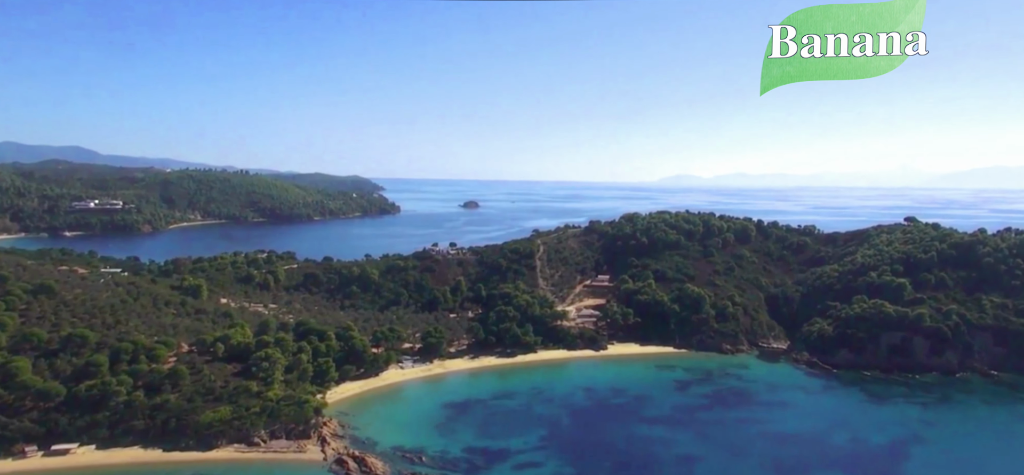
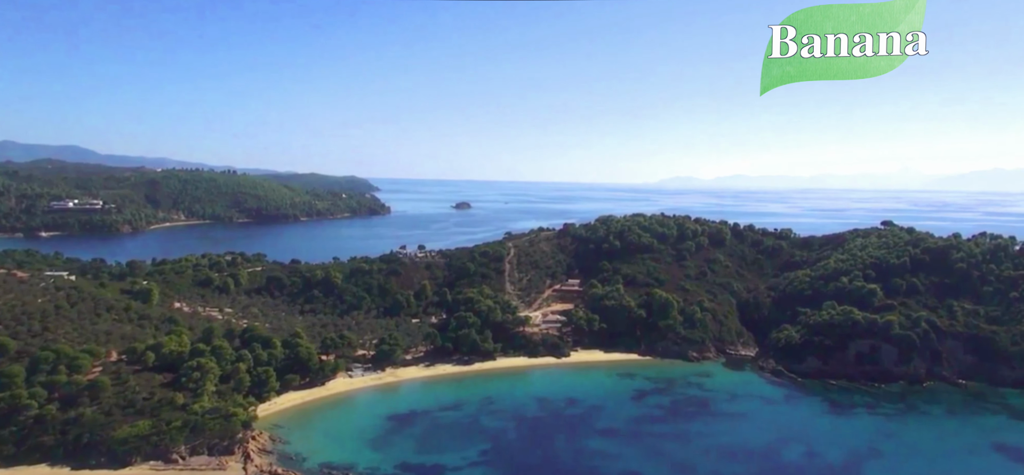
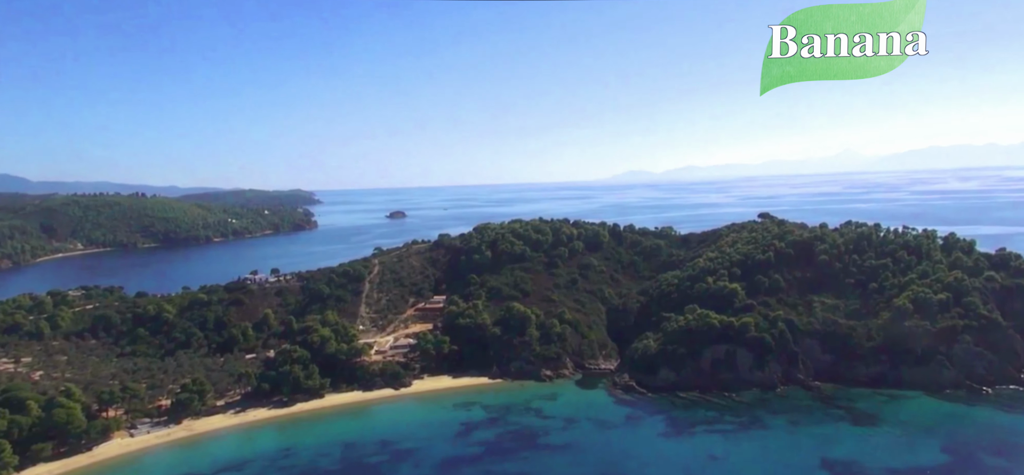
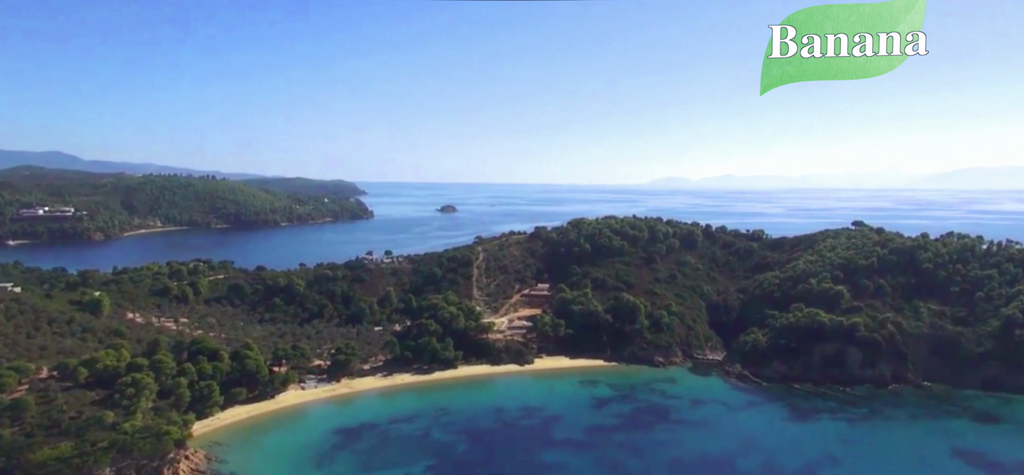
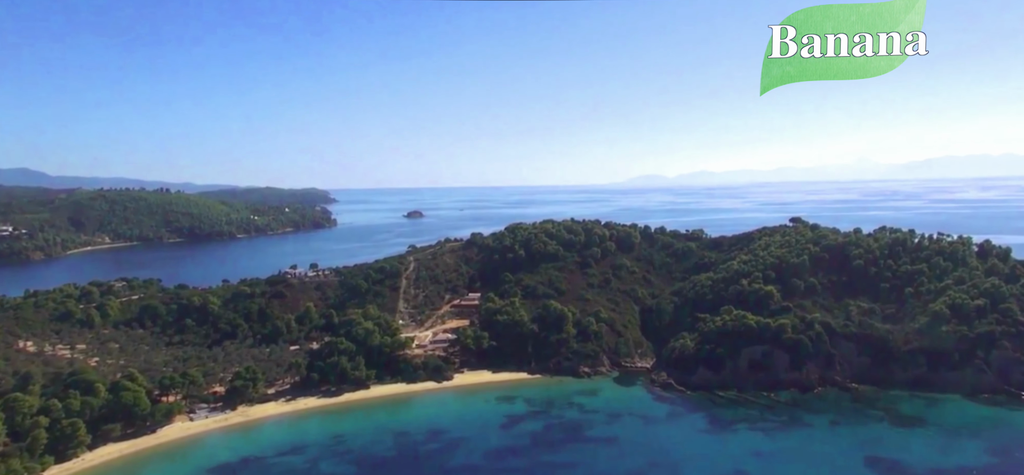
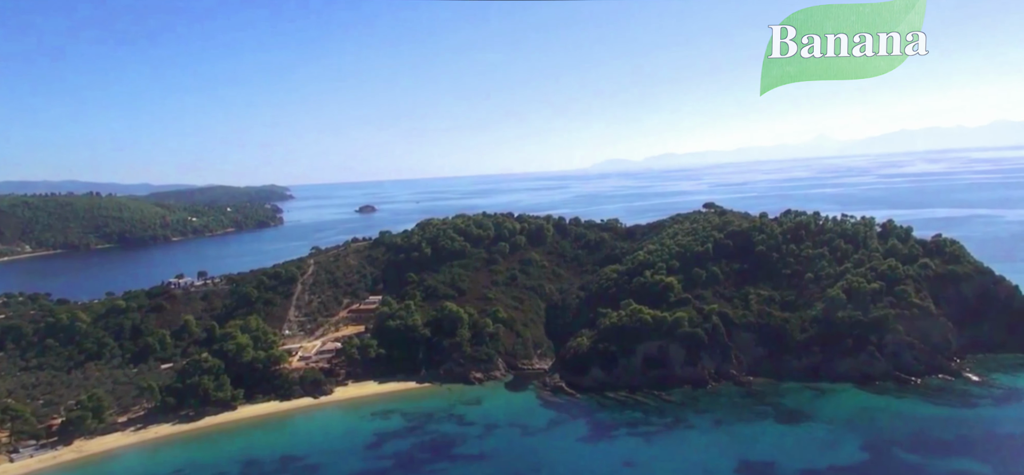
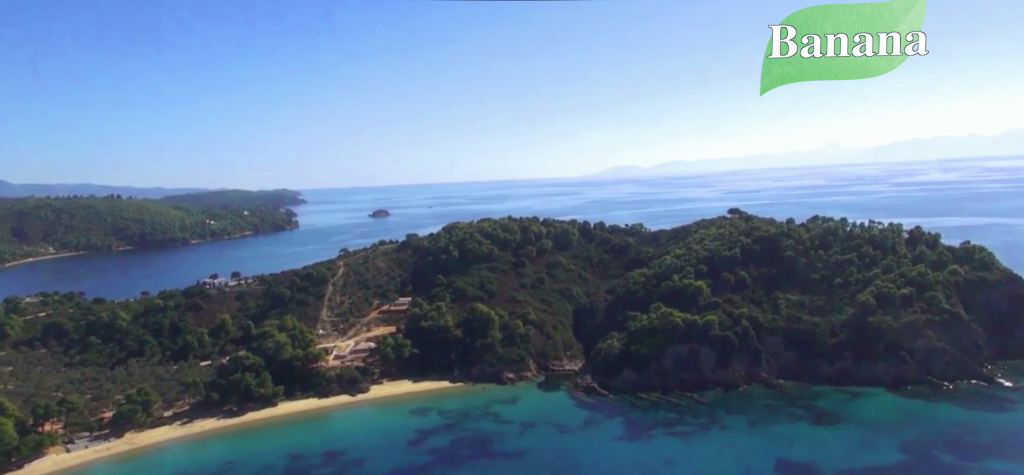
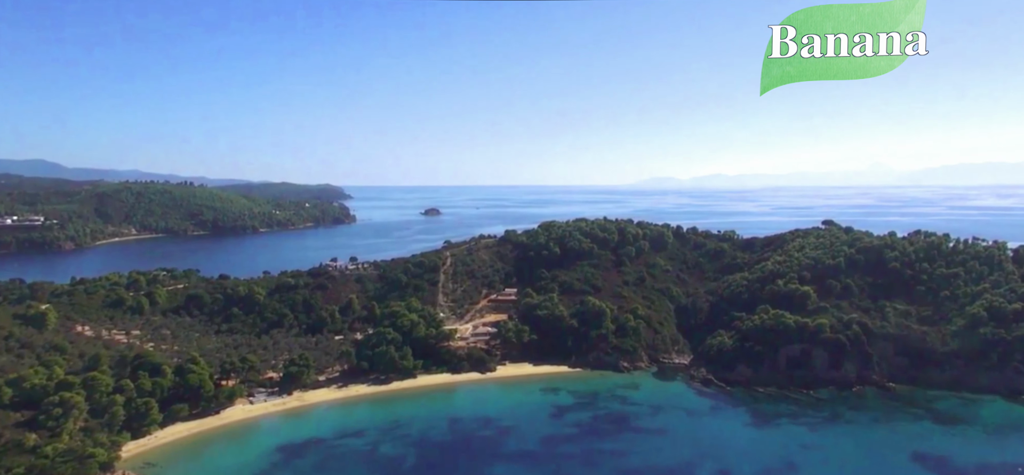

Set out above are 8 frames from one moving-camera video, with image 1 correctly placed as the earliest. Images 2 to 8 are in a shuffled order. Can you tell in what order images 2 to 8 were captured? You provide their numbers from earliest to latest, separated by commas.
2, 4, 8, 5, 3, 7, 6
